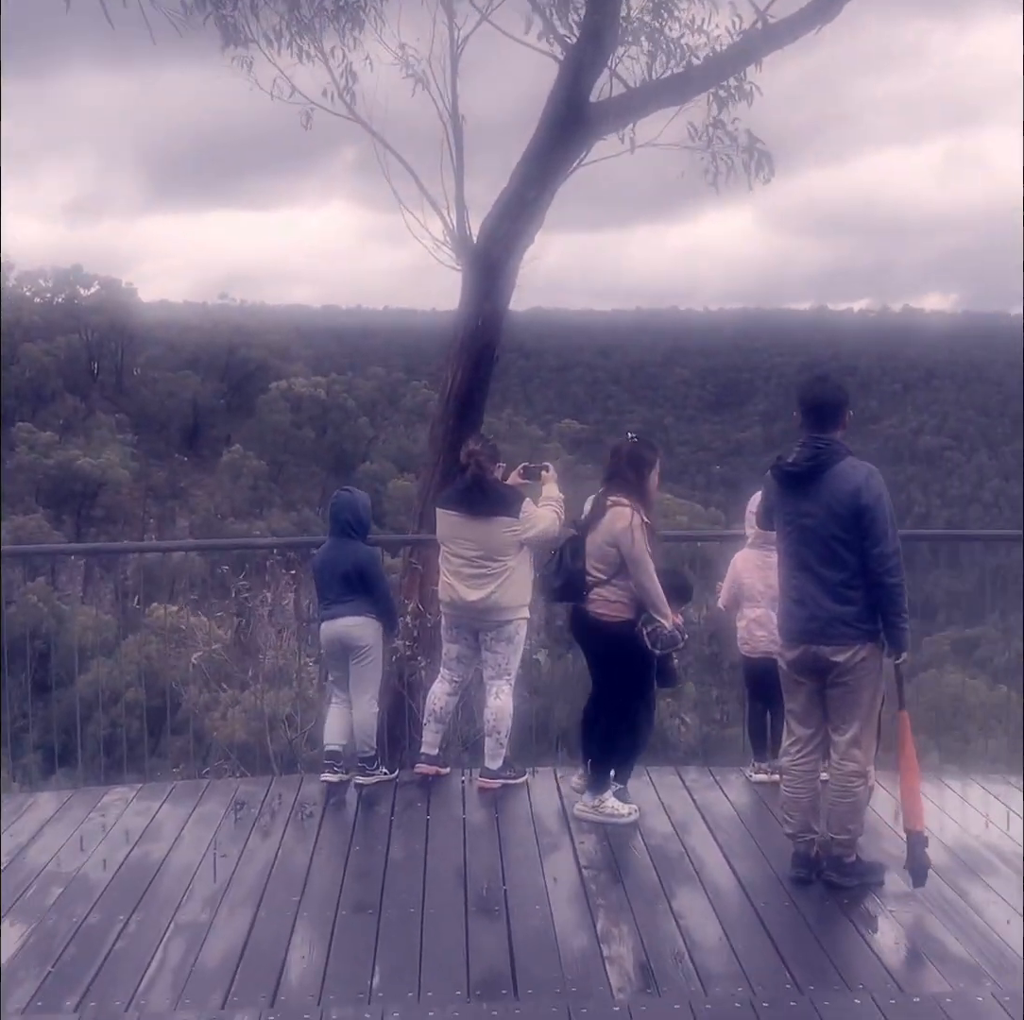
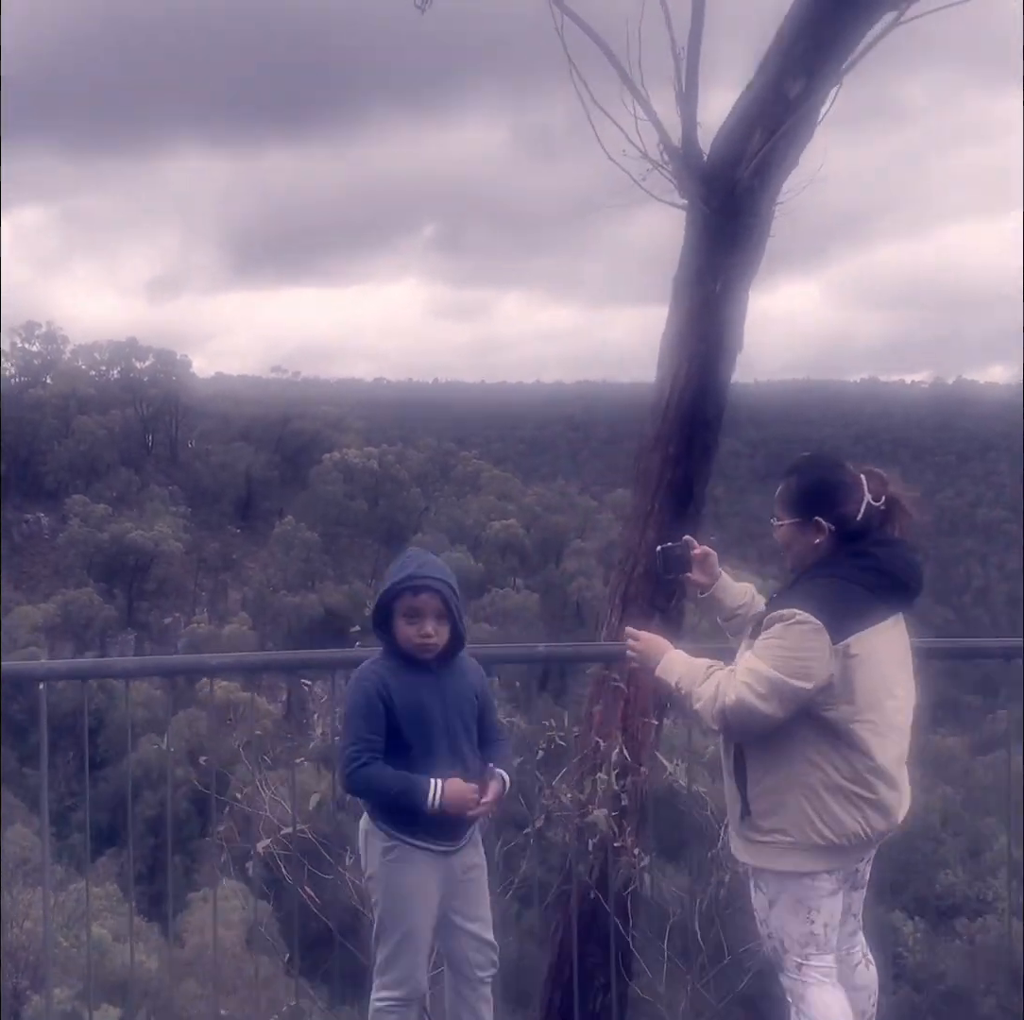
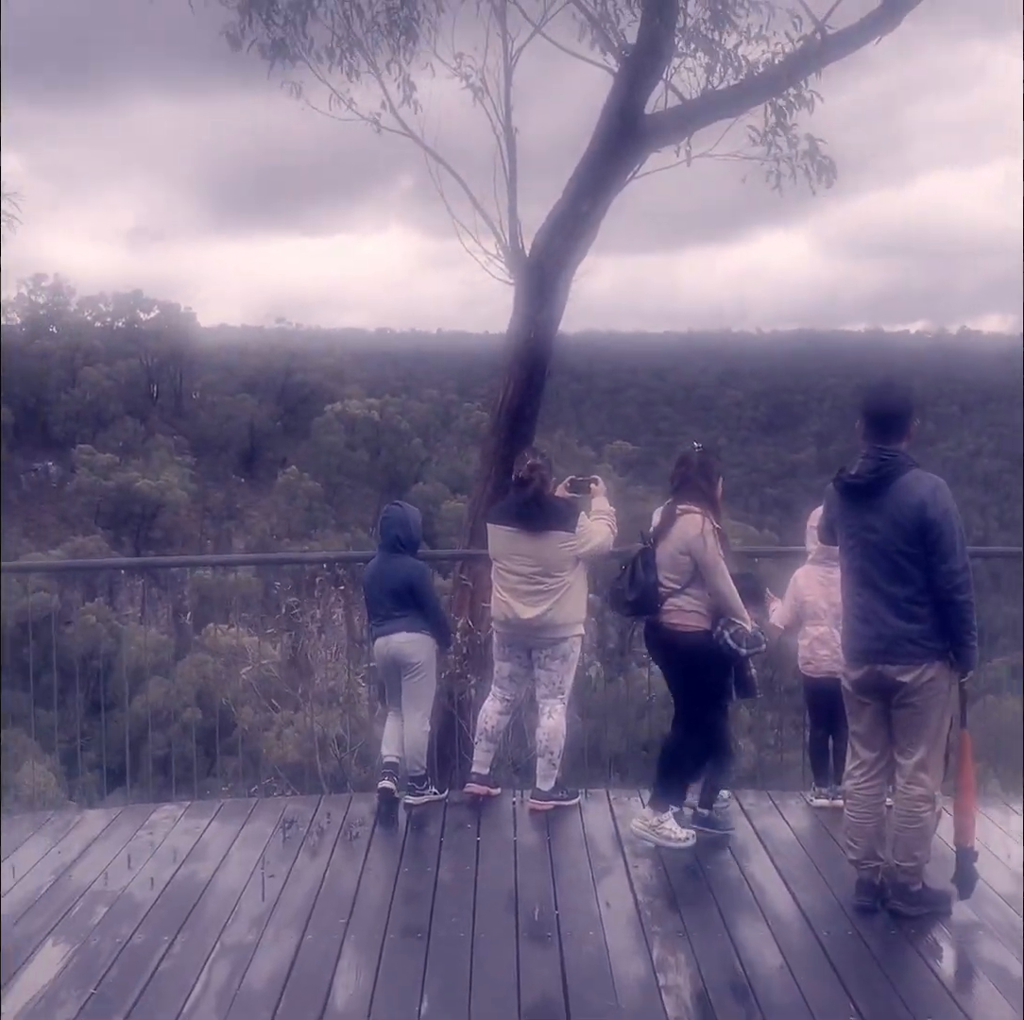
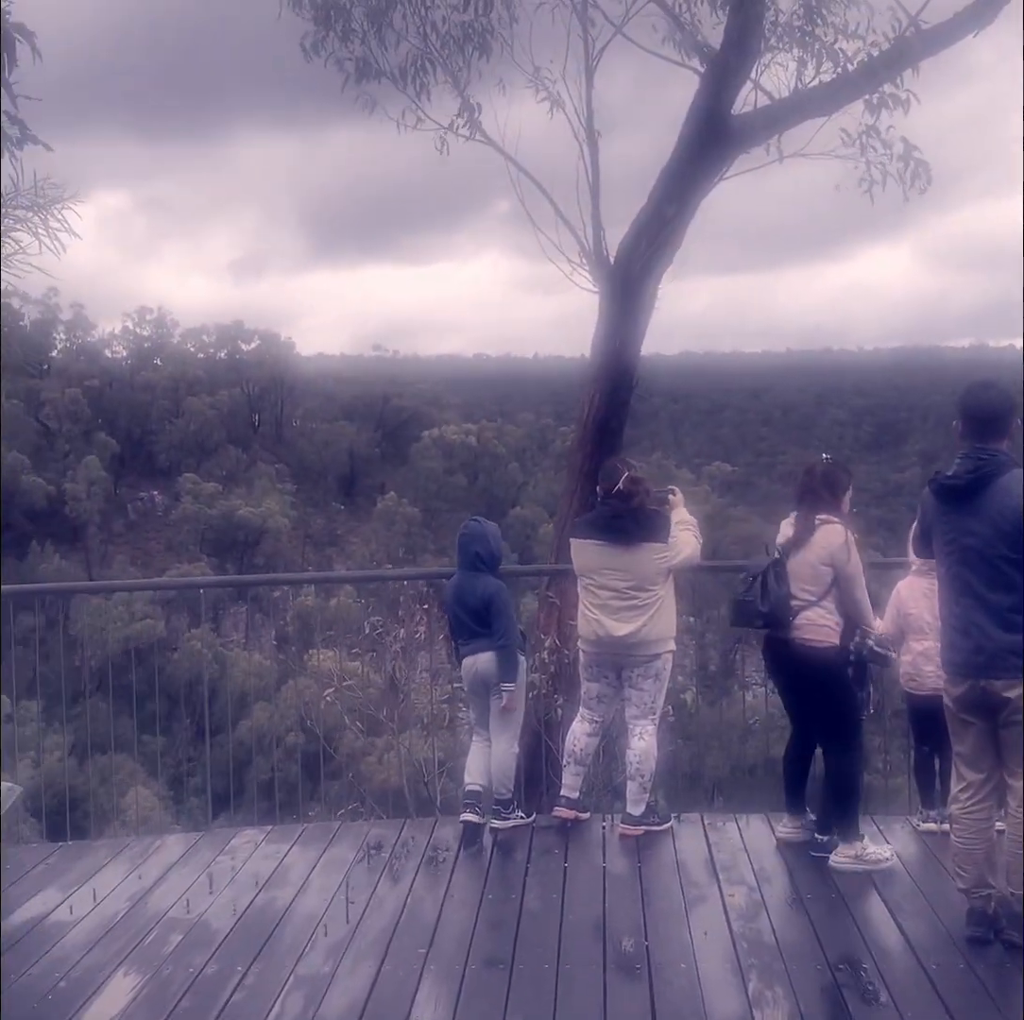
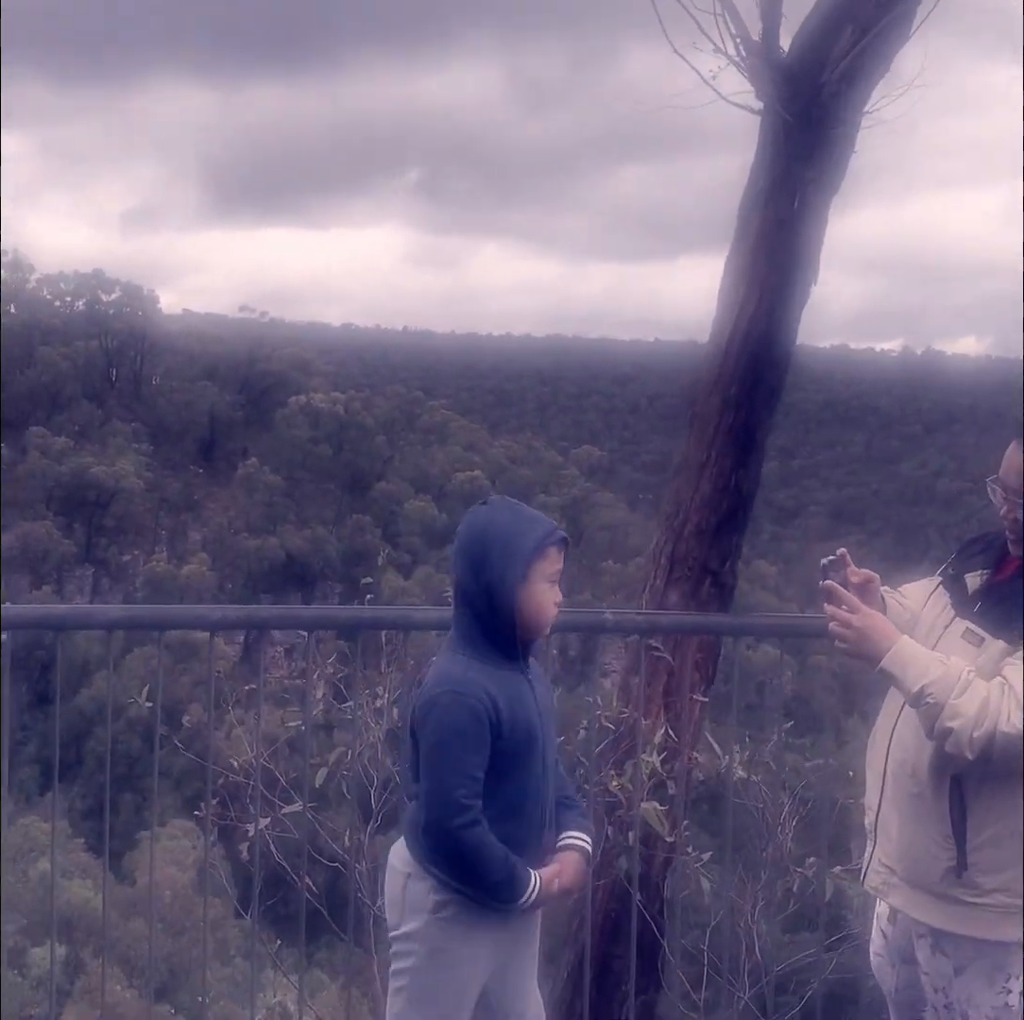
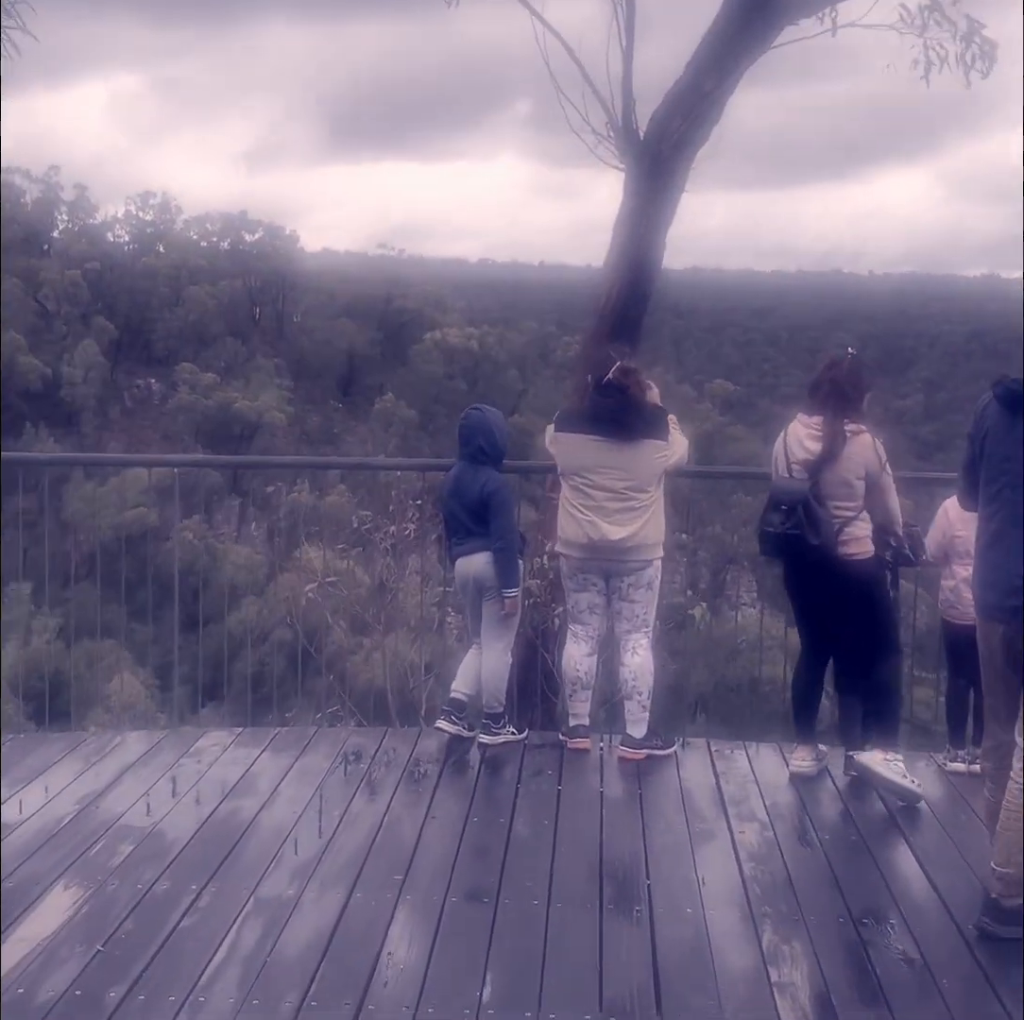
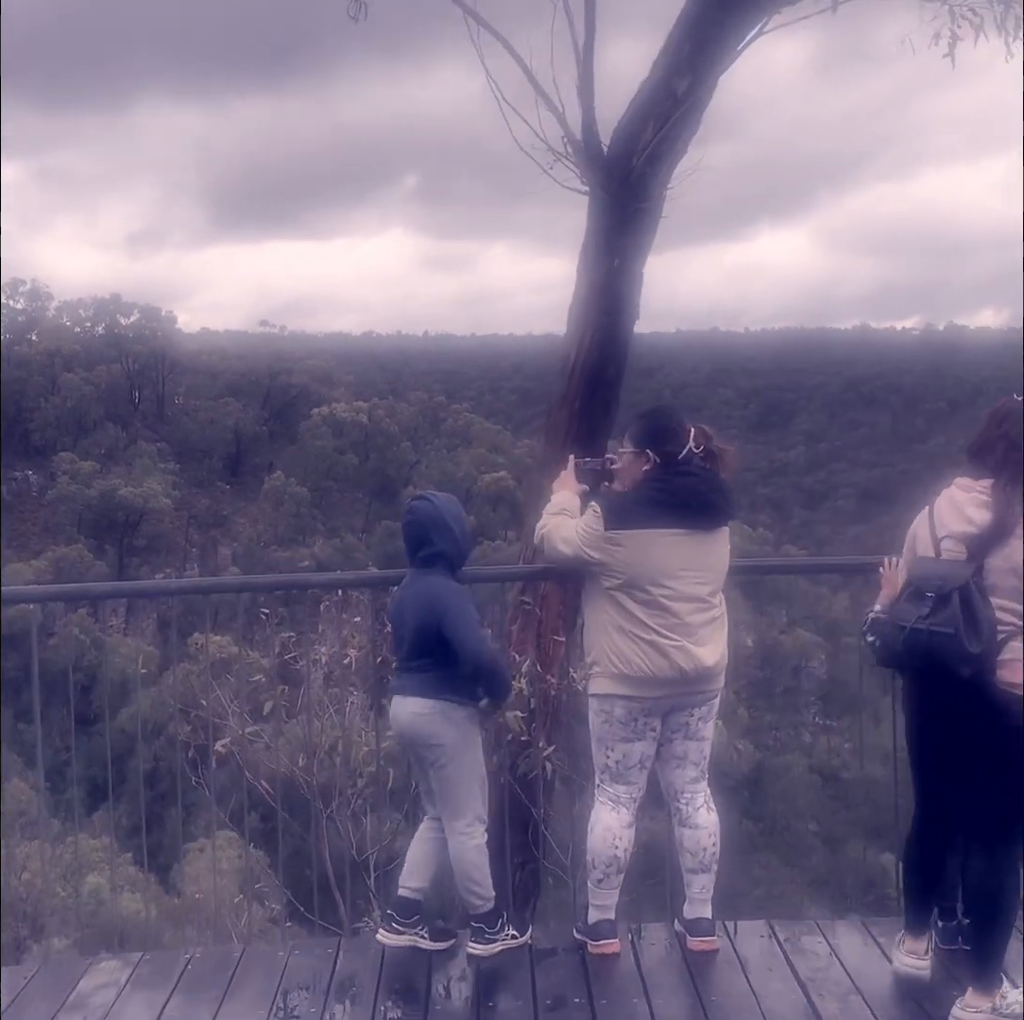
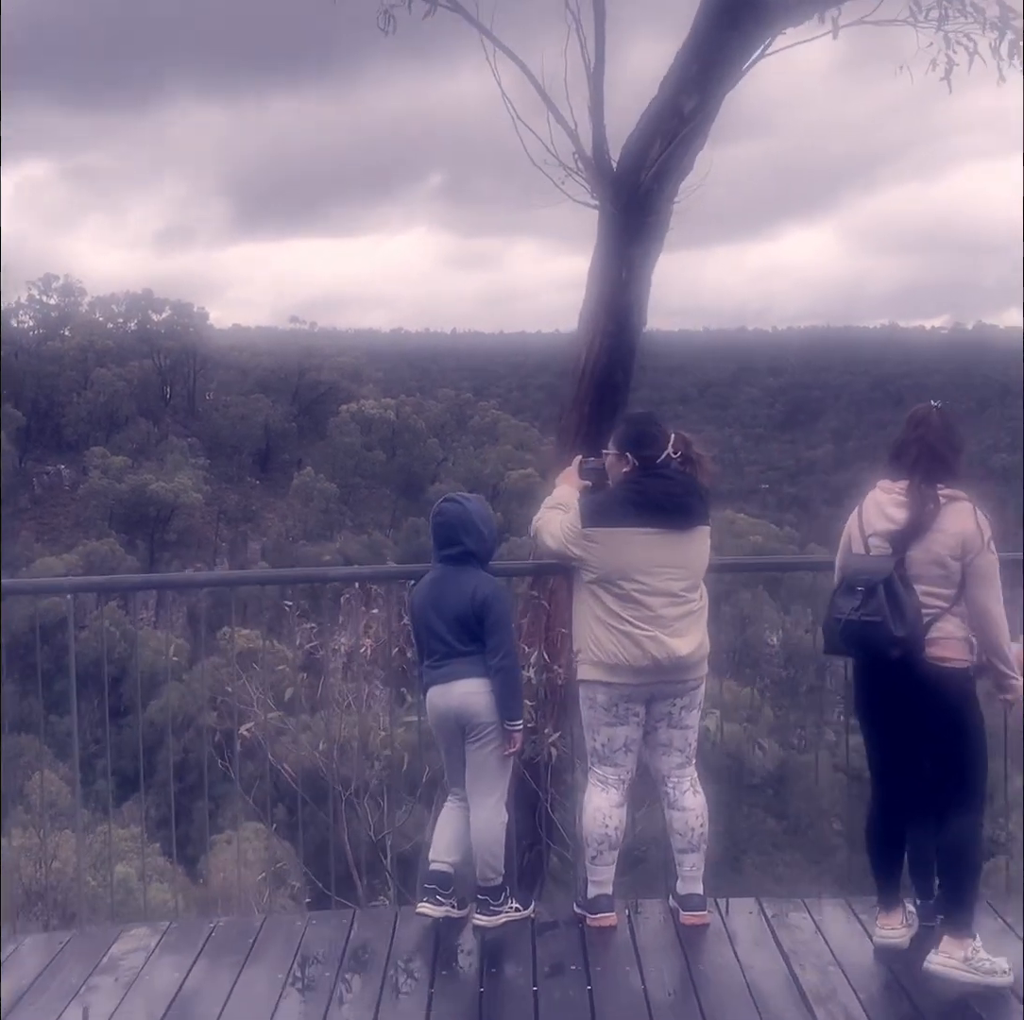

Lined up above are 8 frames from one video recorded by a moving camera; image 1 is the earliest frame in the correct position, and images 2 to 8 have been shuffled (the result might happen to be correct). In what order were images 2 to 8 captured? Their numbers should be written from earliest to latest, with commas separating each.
3, 4, 6, 8, 7, 2, 5
